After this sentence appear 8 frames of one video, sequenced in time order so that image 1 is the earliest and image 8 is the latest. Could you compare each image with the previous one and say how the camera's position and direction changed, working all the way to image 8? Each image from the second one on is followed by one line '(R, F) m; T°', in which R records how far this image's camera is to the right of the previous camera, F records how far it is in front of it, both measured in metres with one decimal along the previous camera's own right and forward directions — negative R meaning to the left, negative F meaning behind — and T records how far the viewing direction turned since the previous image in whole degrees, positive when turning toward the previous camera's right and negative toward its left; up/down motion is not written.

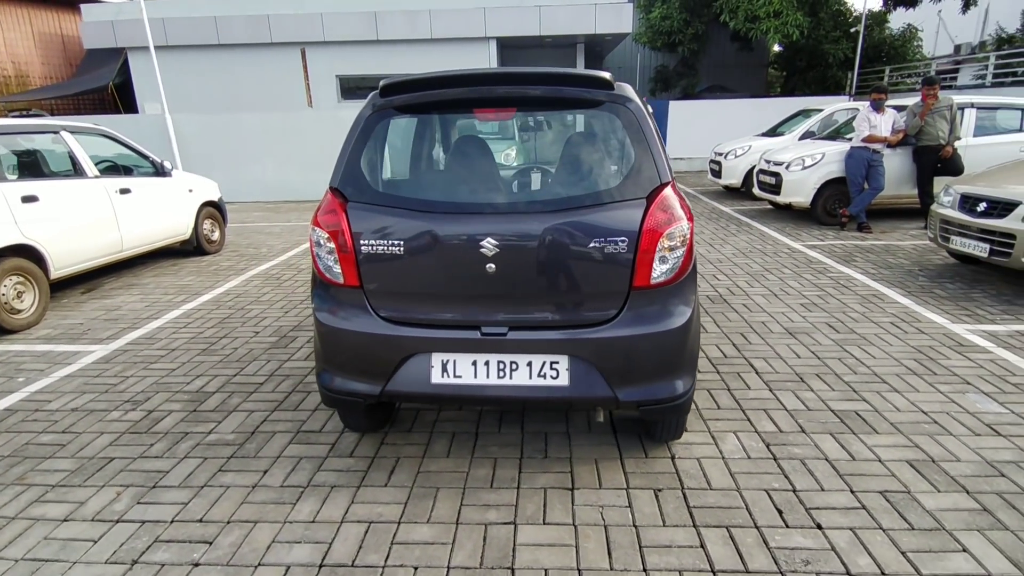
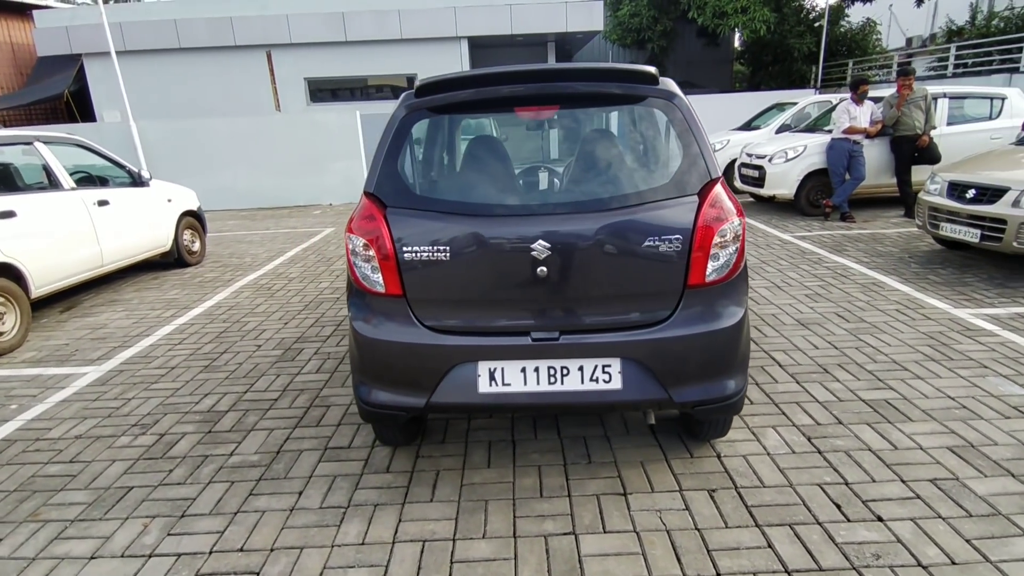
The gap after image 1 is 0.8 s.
(-0.3, +0.1) m; +3°
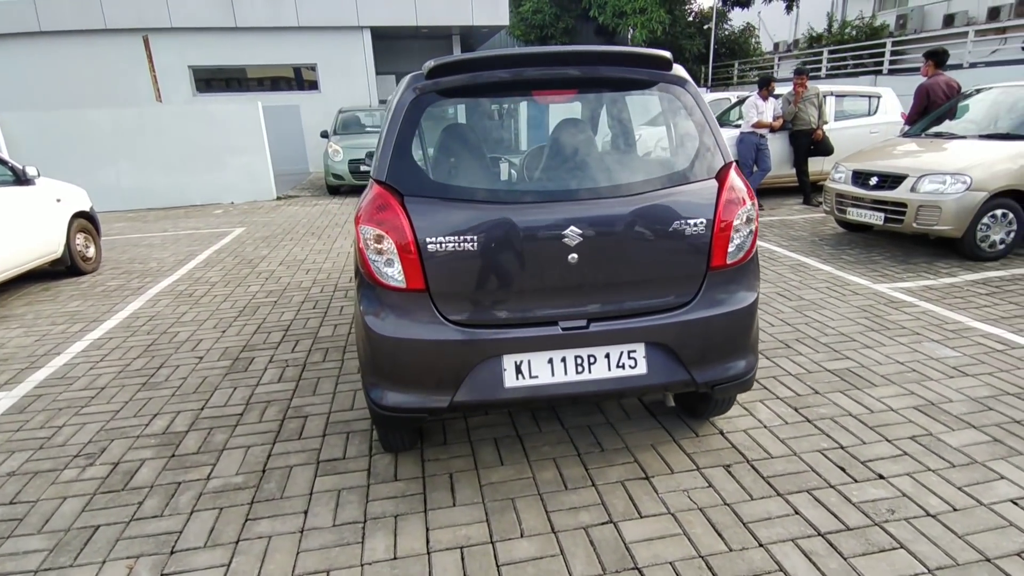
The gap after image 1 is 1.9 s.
(-0.5, +0.1) m; +10°
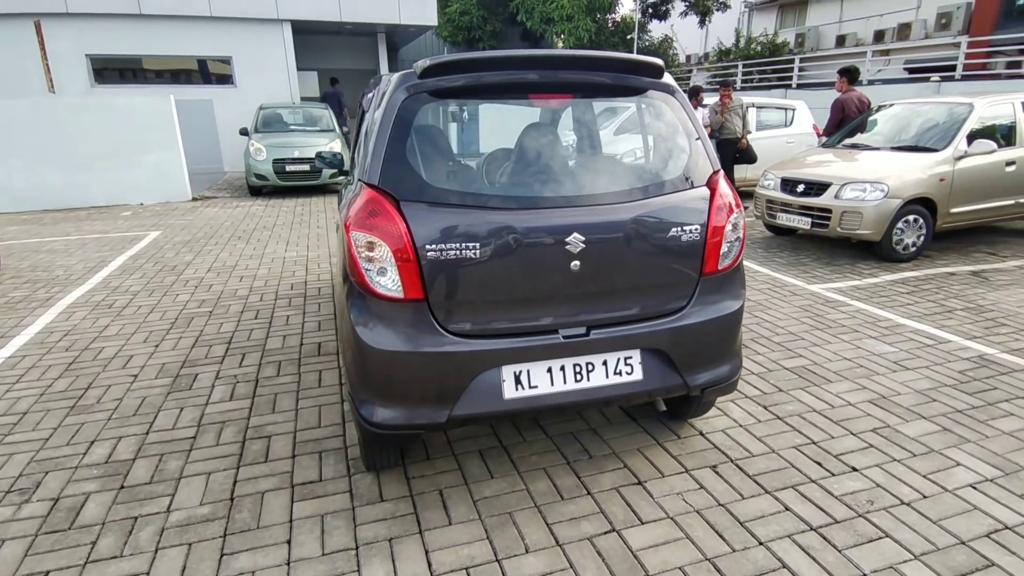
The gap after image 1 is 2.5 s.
(-0.3, +0.1) m; +8°
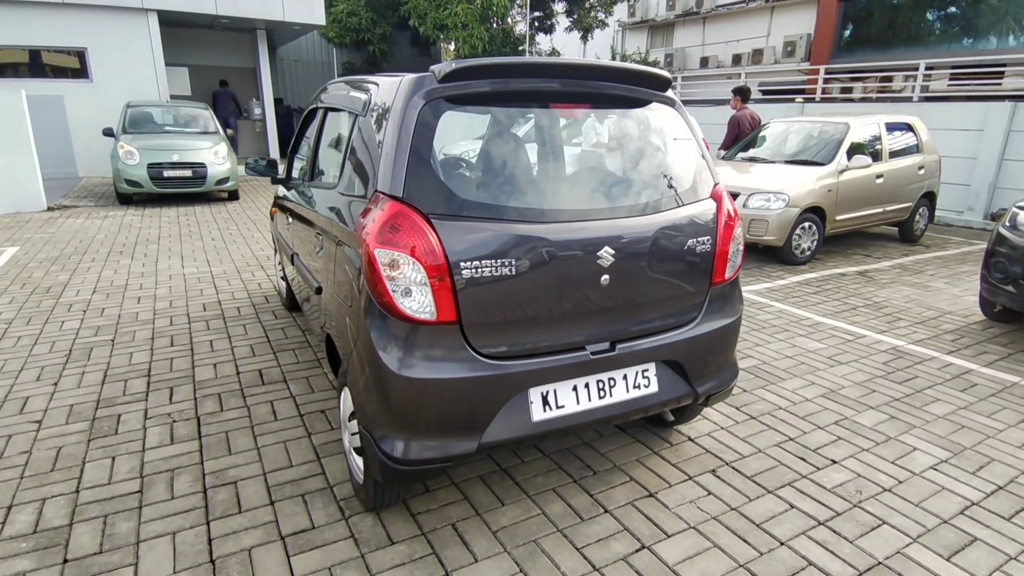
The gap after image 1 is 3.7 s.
(-0.5, +0.2) m; +12°
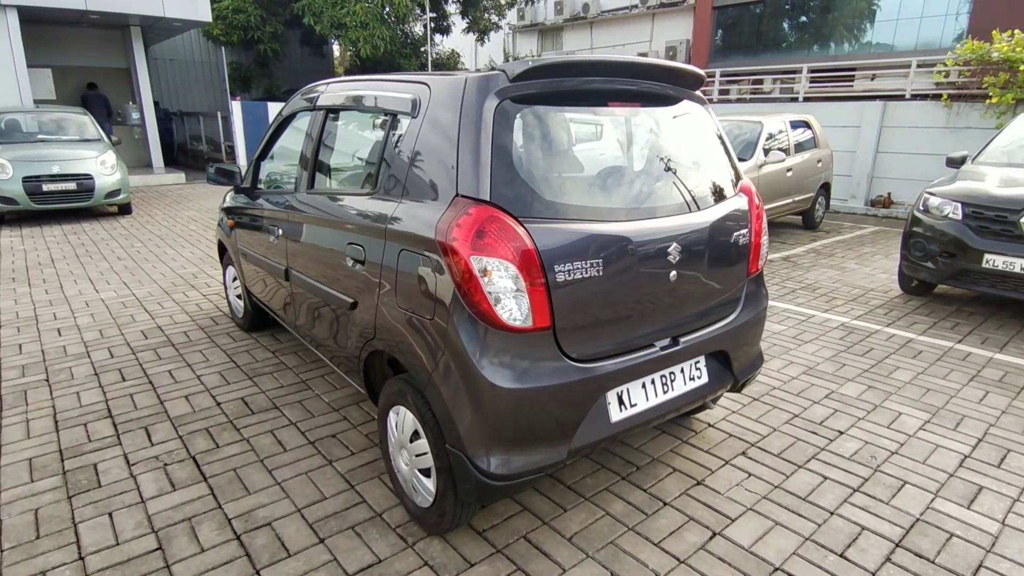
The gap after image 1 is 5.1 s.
(-0.6, +0.1) m; +10°
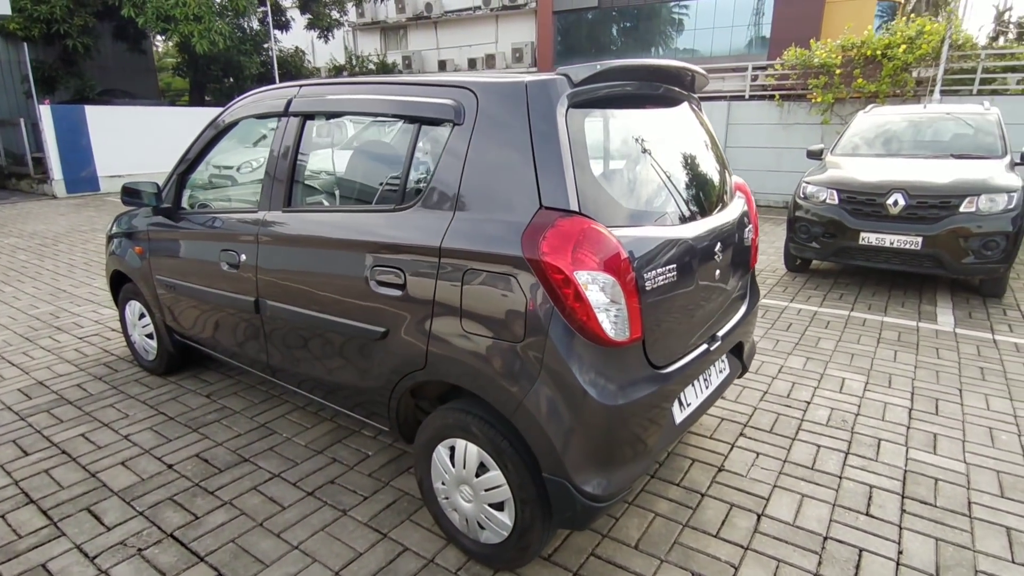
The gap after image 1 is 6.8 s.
(-0.7, +0.2) m; +14°
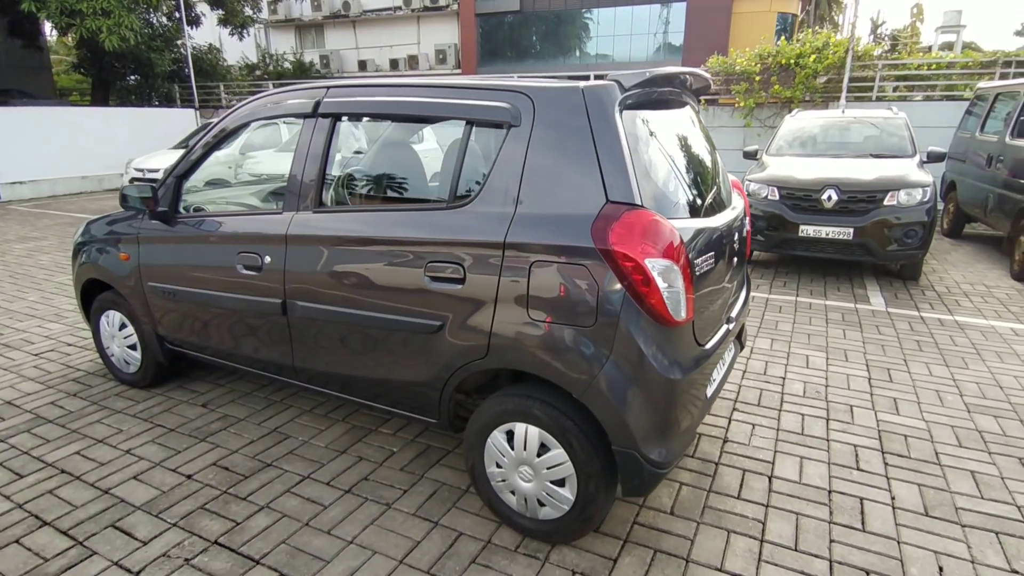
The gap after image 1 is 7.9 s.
(-0.5, -0.1) m; +8°
